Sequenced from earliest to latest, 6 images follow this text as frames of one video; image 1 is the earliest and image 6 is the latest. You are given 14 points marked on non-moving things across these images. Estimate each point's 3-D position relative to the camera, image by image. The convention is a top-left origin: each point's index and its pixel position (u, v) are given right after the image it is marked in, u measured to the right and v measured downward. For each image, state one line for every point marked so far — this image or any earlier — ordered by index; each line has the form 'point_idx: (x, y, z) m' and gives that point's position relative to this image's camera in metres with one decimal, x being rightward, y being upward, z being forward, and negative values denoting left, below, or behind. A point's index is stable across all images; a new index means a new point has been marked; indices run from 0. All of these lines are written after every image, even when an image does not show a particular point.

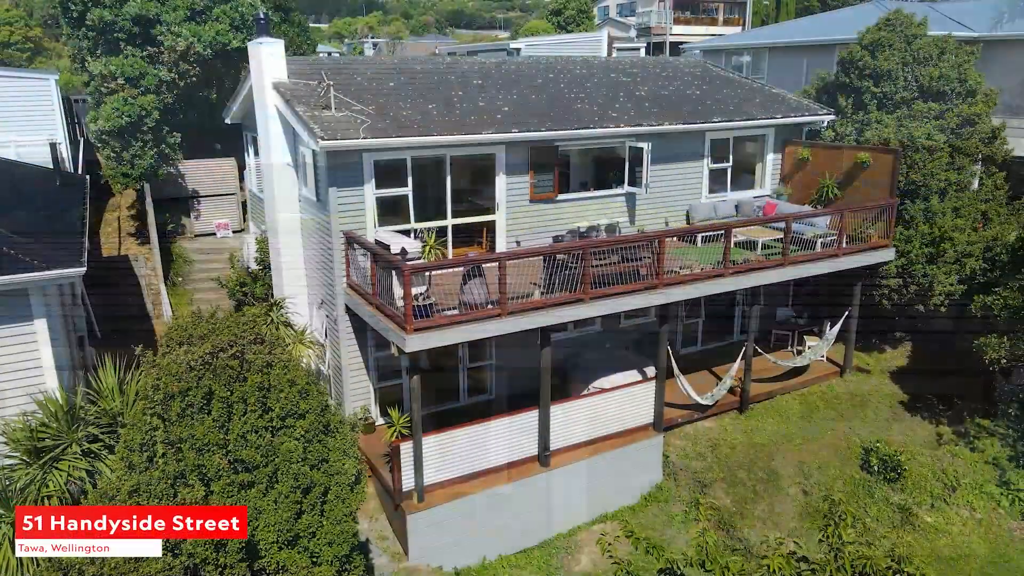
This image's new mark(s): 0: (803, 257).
0: (+5.4, +0.6, +13.0) m
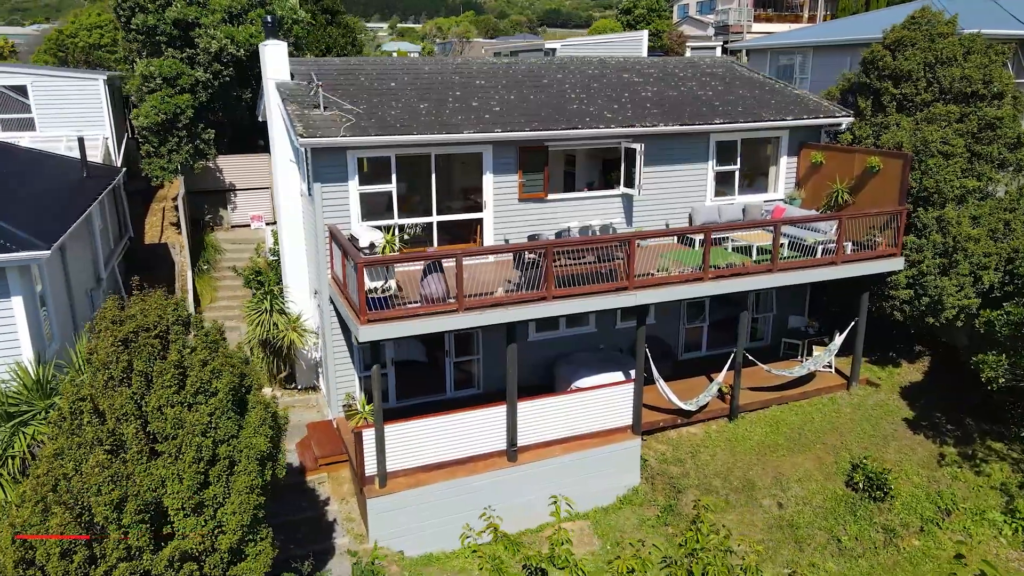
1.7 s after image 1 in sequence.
0: (+5.1, +0.5, +12.6) m
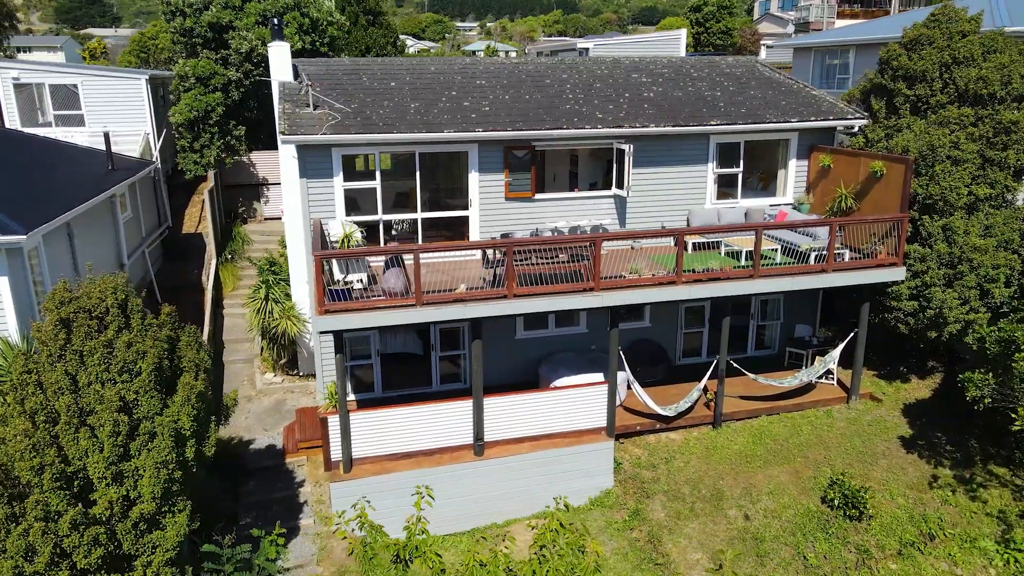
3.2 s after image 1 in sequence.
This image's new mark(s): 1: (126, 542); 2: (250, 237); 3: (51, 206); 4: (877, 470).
0: (+4.8, +0.3, +12.2) m
1: (-3.9, -2.6, +7.0) m
2: (-7.4, +1.4, +19.5) m
3: (-7.6, +1.4, +11.3) m
4: (+6.2, -3.1, +11.8) m
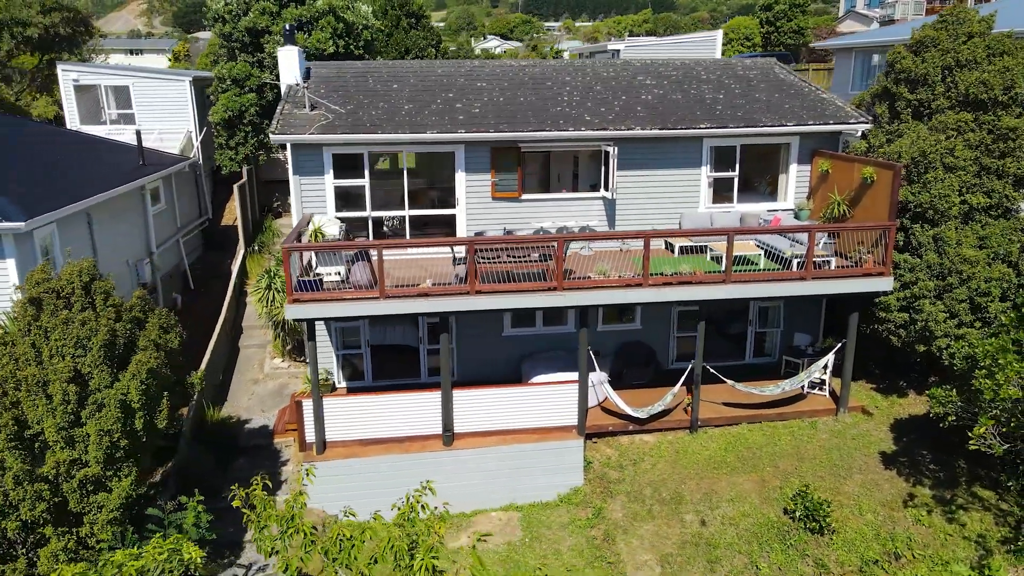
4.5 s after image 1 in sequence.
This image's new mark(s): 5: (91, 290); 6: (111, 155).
0: (+4.3, +0.2, +12.0) m
1: (-5.0, -2.4, +7.8) m
2: (-6.9, +1.7, +20.6) m
3: (-8.0, +1.7, +12.5) m
4: (+5.6, -3.3, +11.5) m
5: (-5.2, 0.0, +8.6) m
6: (-9.4, +3.1, +16.2) m
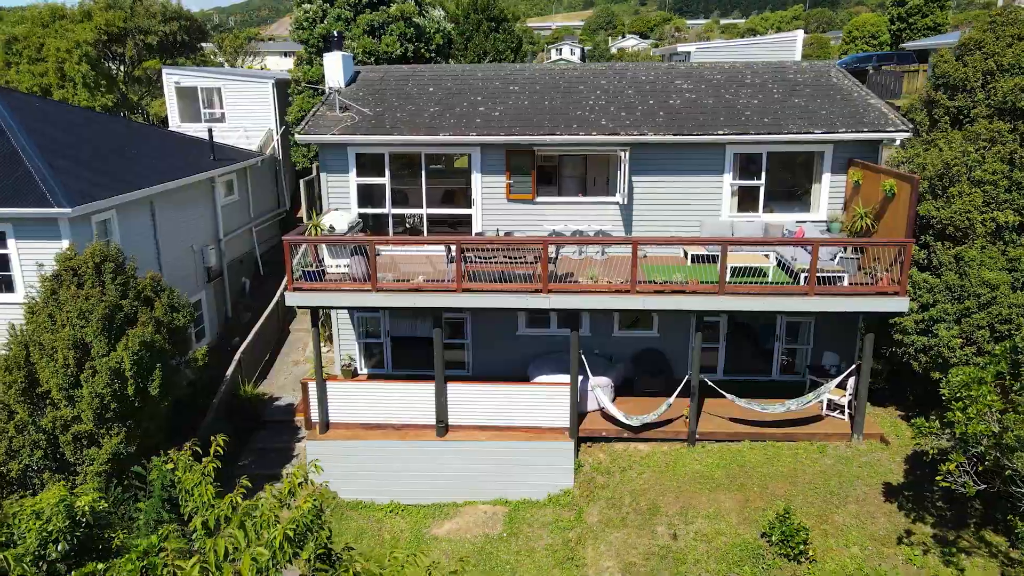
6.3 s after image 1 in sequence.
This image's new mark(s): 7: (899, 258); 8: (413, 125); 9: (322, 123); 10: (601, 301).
0: (+4.2, 0.0, +11.6) m
1: (-5.8, -2.1, +9.0) m
2: (-5.3, +2.0, +21.9) m
3: (-7.8, +2.1, +14.2) m
4: (+5.2, -3.5, +10.9) m
5: (-5.8, +0.3, +9.8) m
6: (-8.4, +3.6, +18.0) m
7: (+6.2, +0.5, +11.1) m
8: (-1.9, +3.2, +13.6) m
9: (-3.7, +3.3, +13.7) m
10: (+1.5, -0.2, +11.6) m
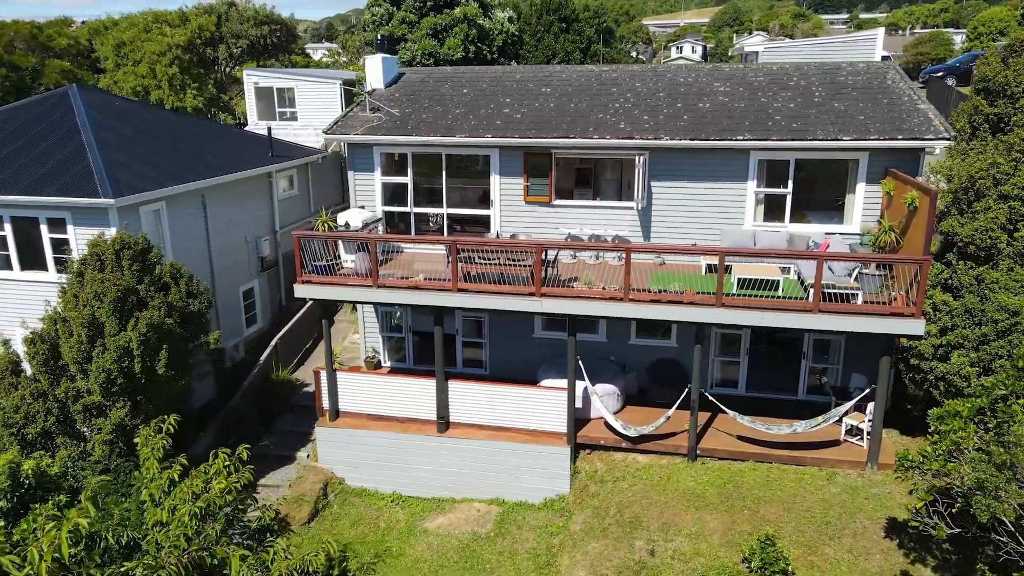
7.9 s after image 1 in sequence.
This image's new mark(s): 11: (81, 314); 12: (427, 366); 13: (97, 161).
0: (+4.0, -0.2, +11.1) m
1: (-6.3, -1.9, +10.0) m
2: (-3.7, +2.2, +22.7) m
3: (-7.3, +2.4, +15.4) m
4: (+4.8, -3.8, +10.2) m
5: (-6.0, +0.5, +10.8) m
6: (-7.3, +3.9, +19.2) m
7: (+6.0, +0.2, +10.3) m
8: (-1.5, +3.2, +13.9) m
9: (-3.3, +3.4, +14.3) m
10: (+1.4, -0.3, +11.4) m
11: (-6.3, -0.4, +10.2) m
12: (-1.9, -1.8, +15.5) m
13: (-8.4, +2.5, +13.9) m
